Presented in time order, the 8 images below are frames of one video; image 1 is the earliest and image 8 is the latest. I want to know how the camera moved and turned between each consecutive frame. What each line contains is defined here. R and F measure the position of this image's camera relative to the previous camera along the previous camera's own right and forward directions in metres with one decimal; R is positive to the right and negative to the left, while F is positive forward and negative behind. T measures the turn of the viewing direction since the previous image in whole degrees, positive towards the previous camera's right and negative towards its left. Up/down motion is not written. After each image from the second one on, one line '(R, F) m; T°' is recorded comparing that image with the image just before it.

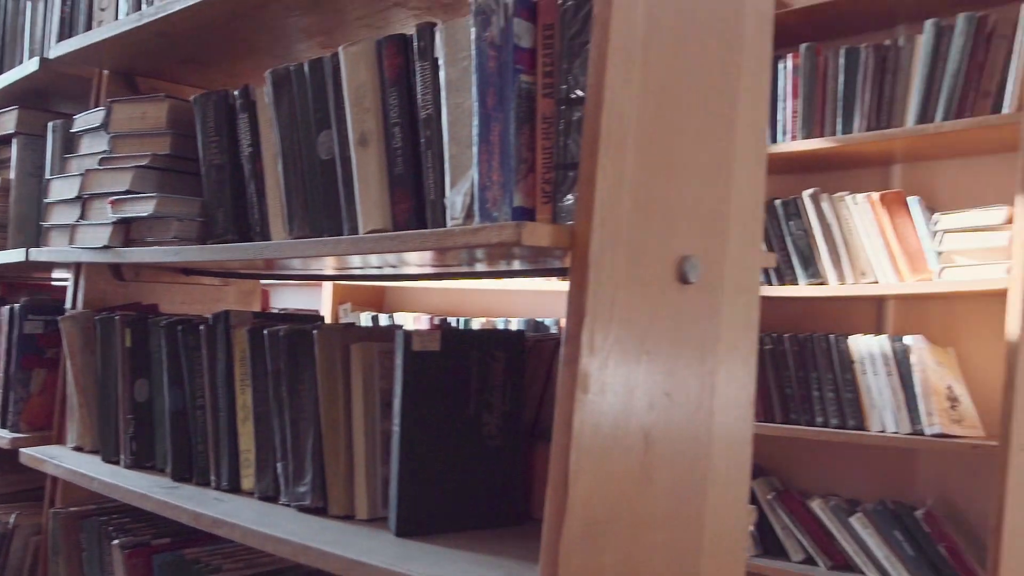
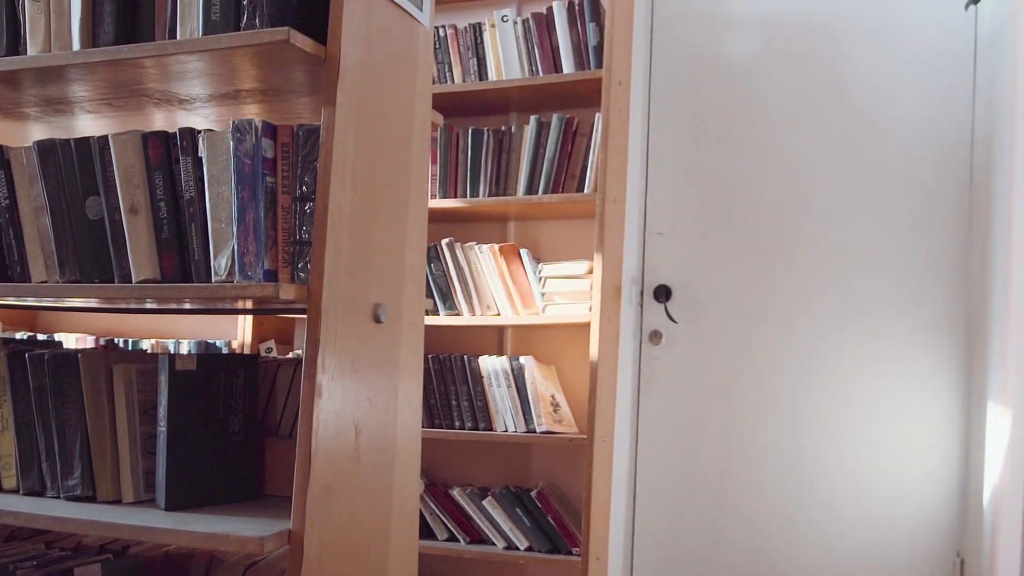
(-0.1, -0.4) m; +22°
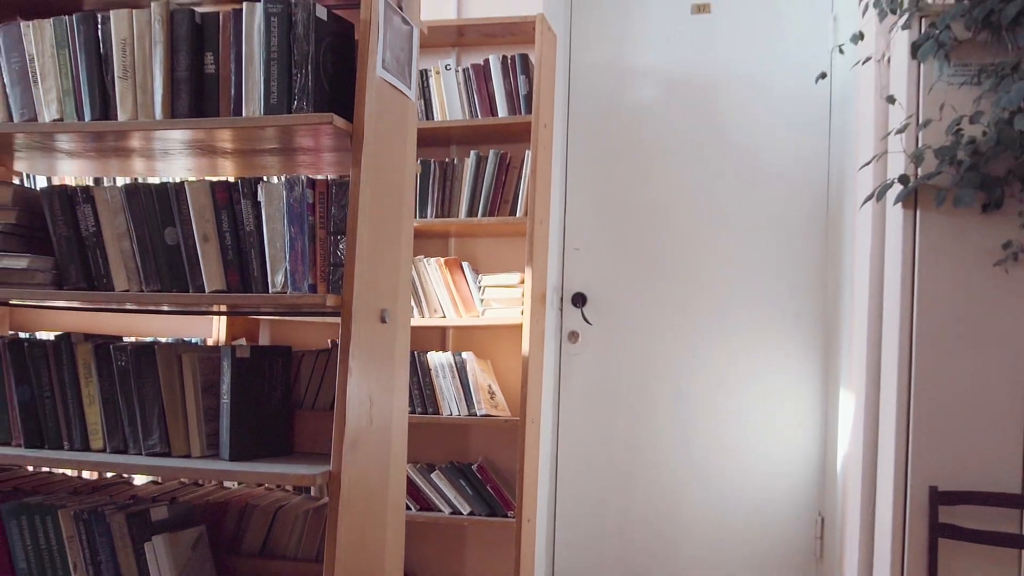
(-0.1, -0.5) m; +6°
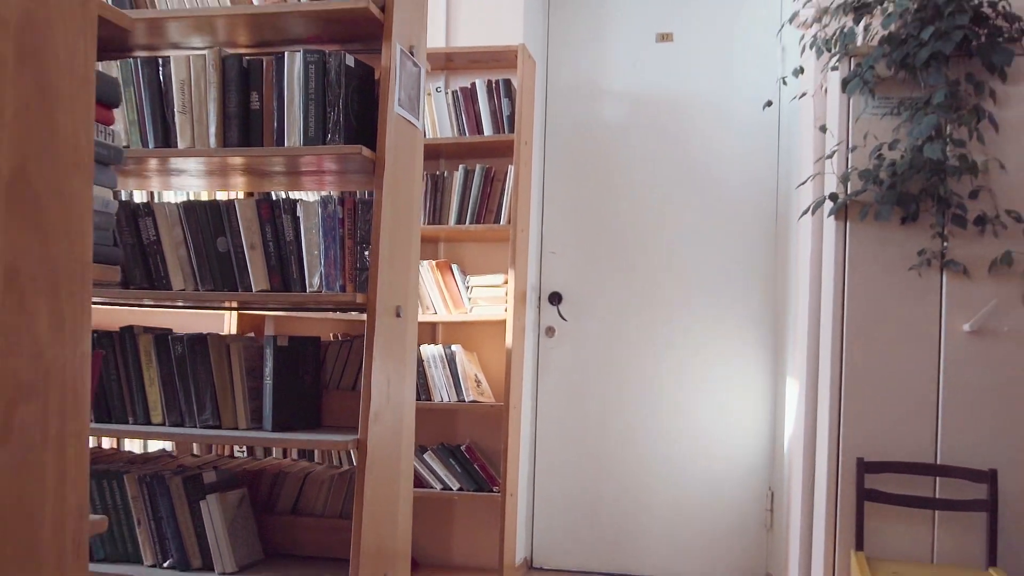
(-0.1, -0.3) m; +2°
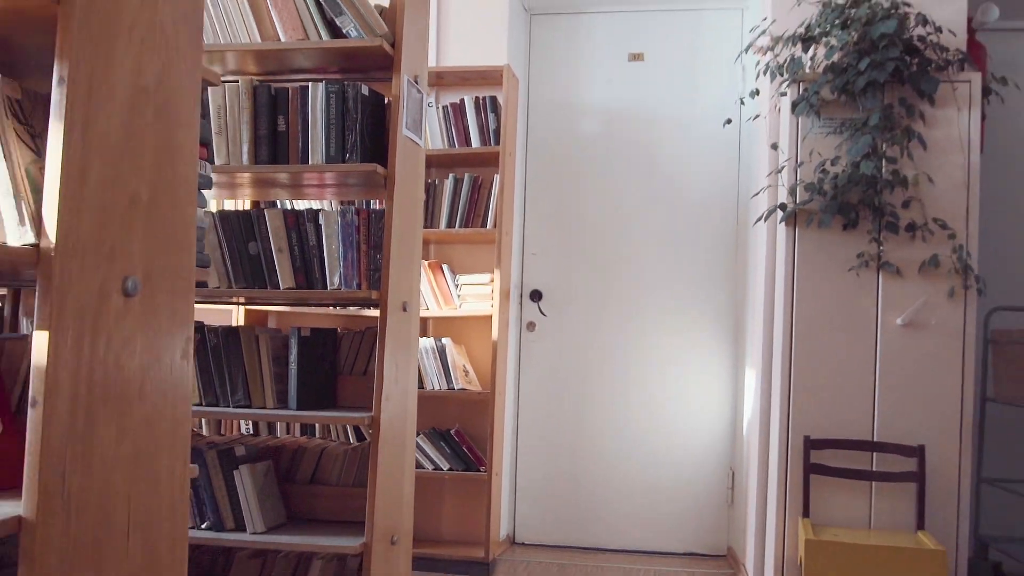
(0.0, -0.3) m; +2°
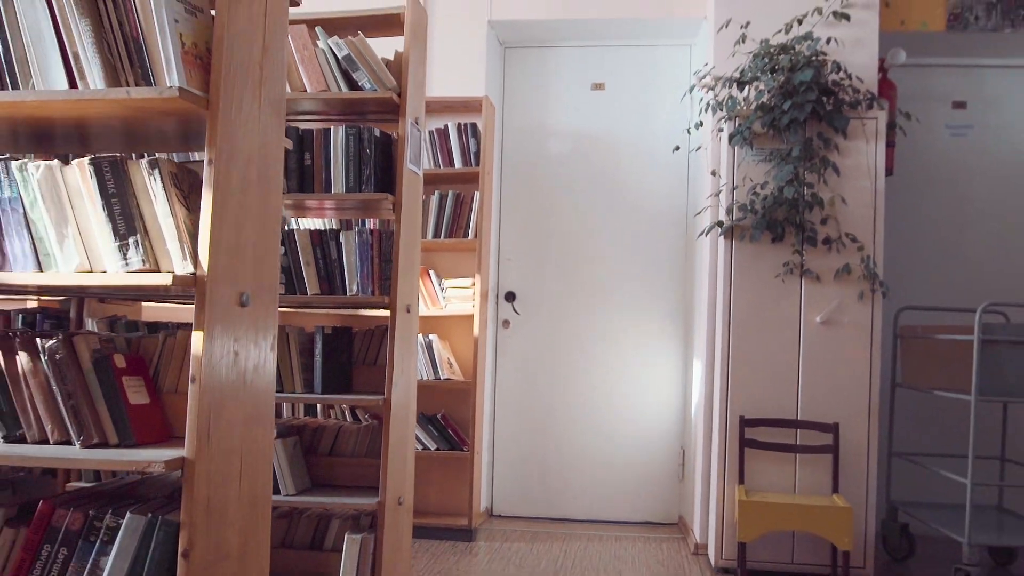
(-0.1, -0.5) m; +2°
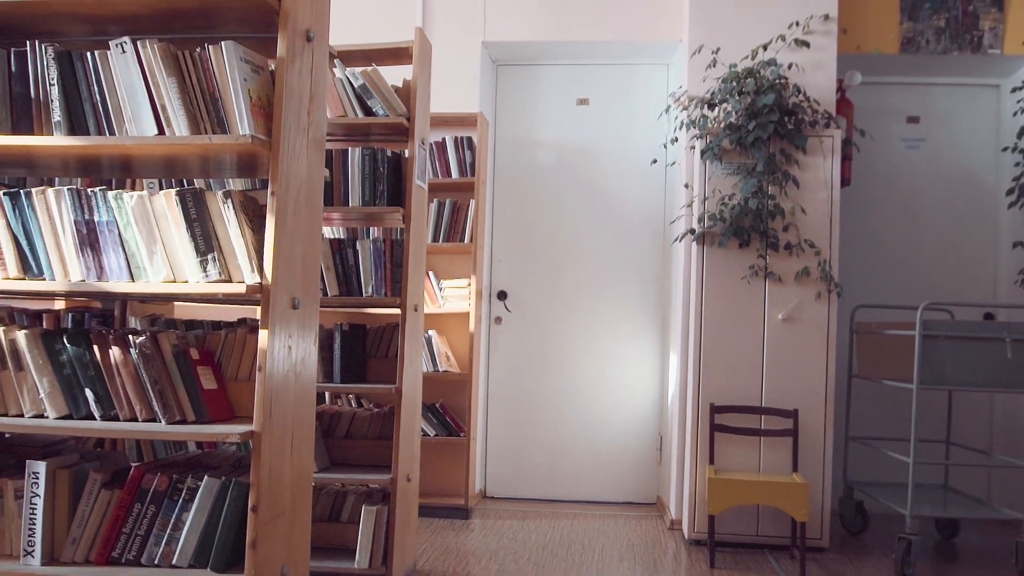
(0.0, -0.4) m; +1°
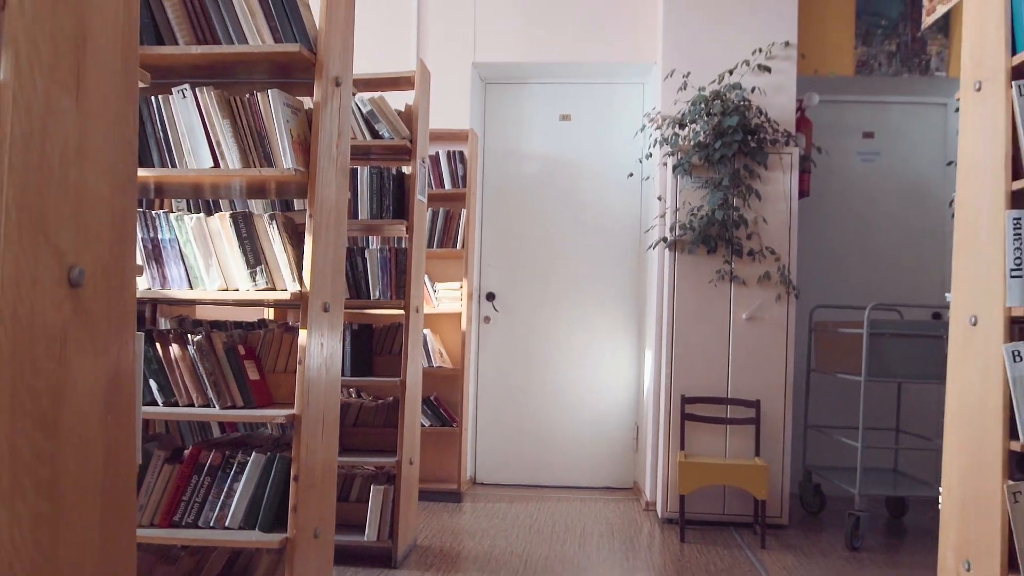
(0.0, -0.4) m; +1°
